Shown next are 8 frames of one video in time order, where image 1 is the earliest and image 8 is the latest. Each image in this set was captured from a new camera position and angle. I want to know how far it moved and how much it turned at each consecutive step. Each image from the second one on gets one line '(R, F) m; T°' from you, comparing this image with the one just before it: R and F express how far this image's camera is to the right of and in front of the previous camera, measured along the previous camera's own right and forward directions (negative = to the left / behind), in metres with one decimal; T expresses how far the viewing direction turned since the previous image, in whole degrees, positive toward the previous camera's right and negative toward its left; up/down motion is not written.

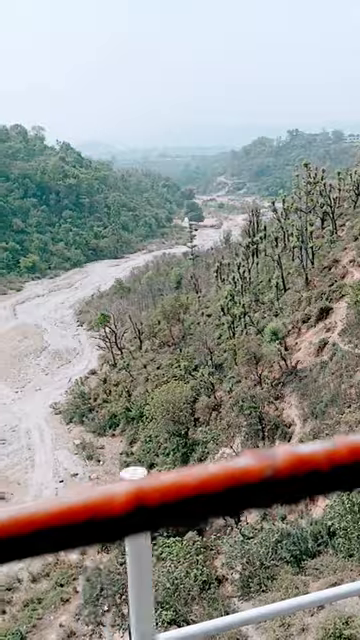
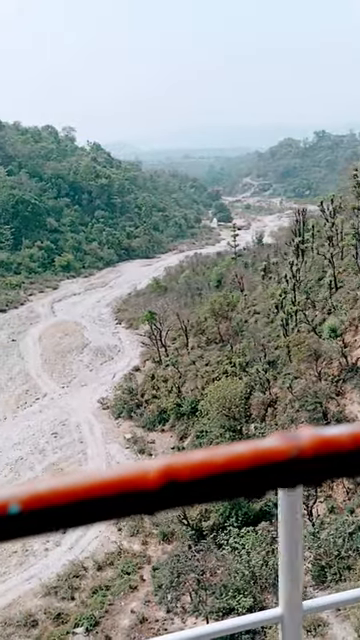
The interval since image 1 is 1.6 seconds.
(-0.7, -0.2) m; -2°
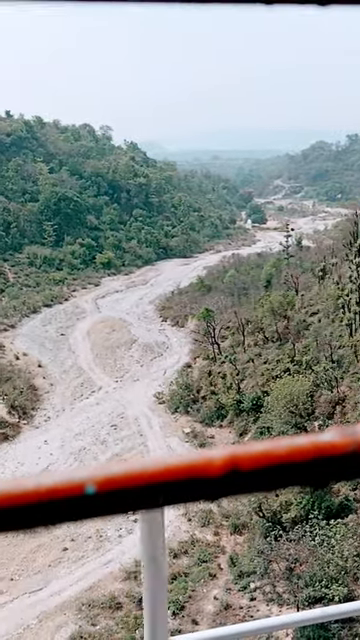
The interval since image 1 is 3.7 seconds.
(-1.0, -0.3) m; -2°
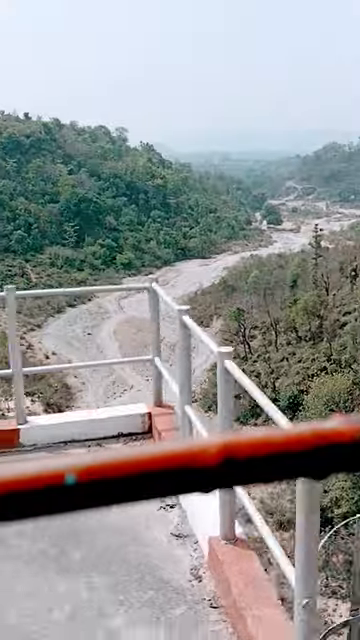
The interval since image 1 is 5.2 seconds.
(-0.7, -0.2) m; -1°
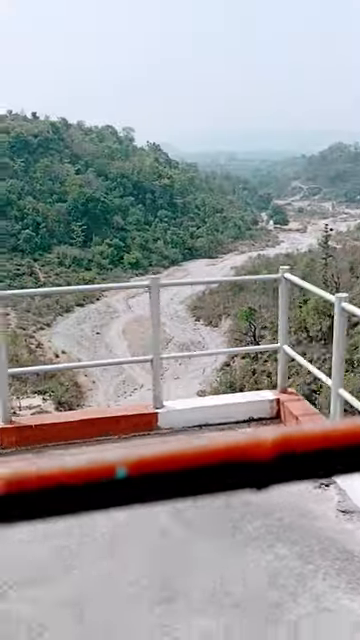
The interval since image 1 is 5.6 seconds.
(-0.2, 0.0) m; 0°
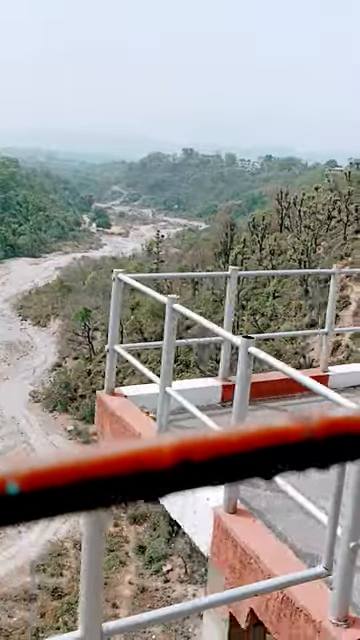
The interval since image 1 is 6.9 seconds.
(-0.7, 0.0) m; +16°
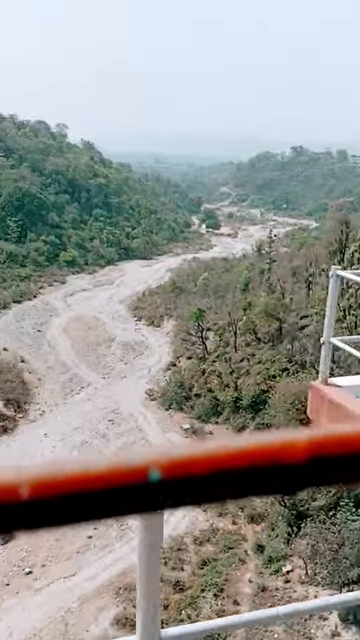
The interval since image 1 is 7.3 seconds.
(-0.2, -0.1) m; -9°
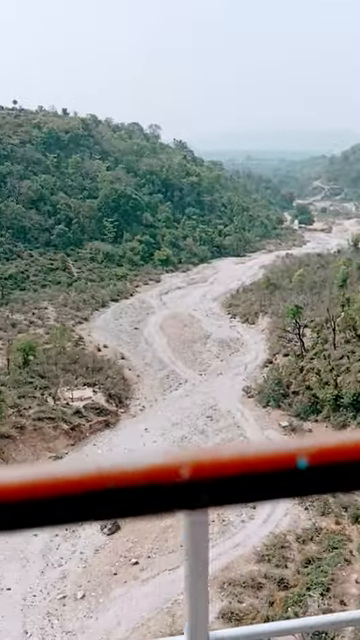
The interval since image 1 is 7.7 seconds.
(-0.2, -0.1) m; -8°
